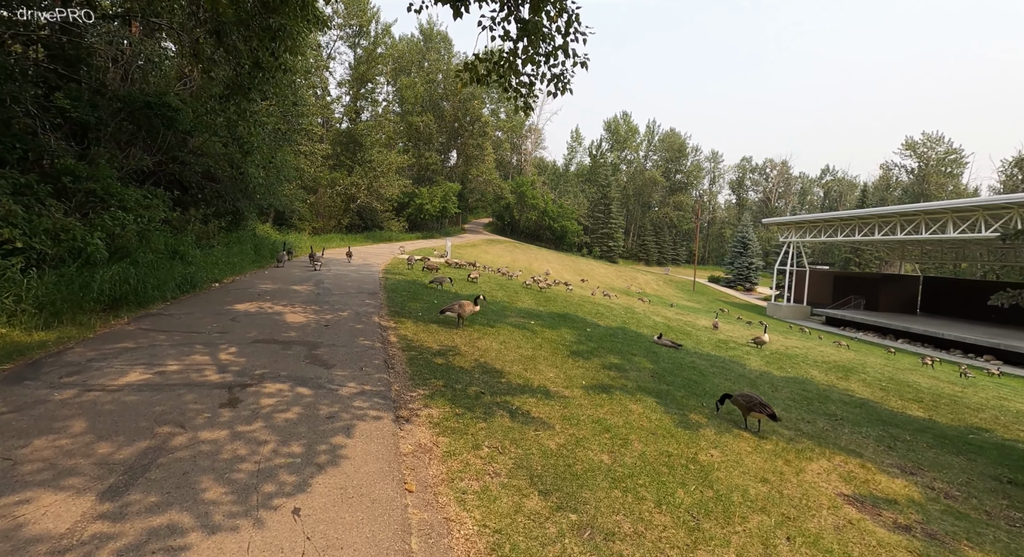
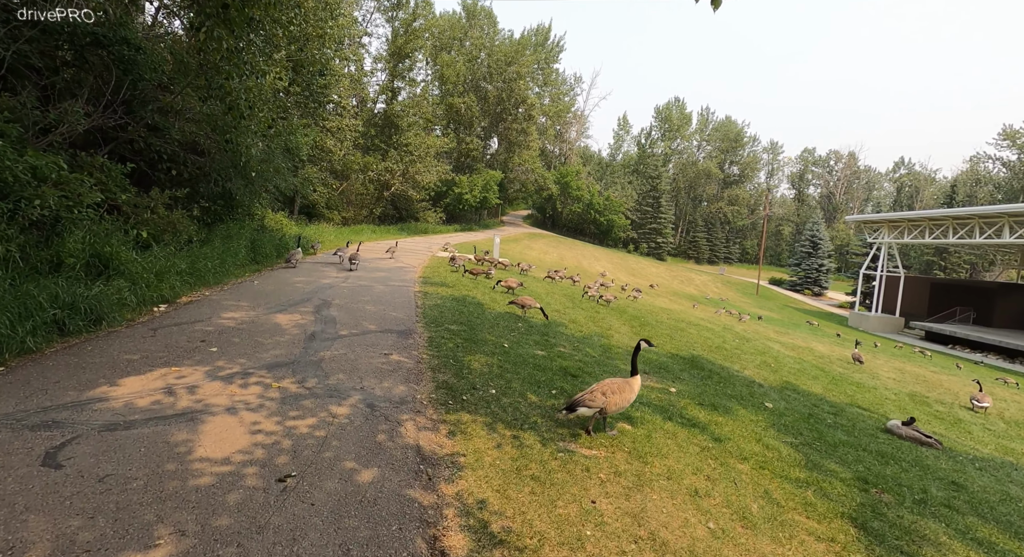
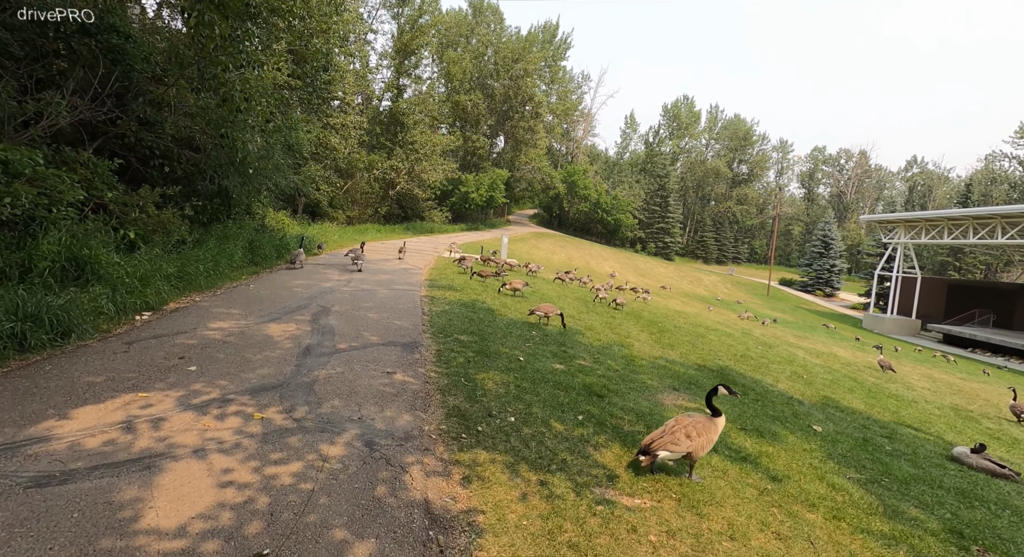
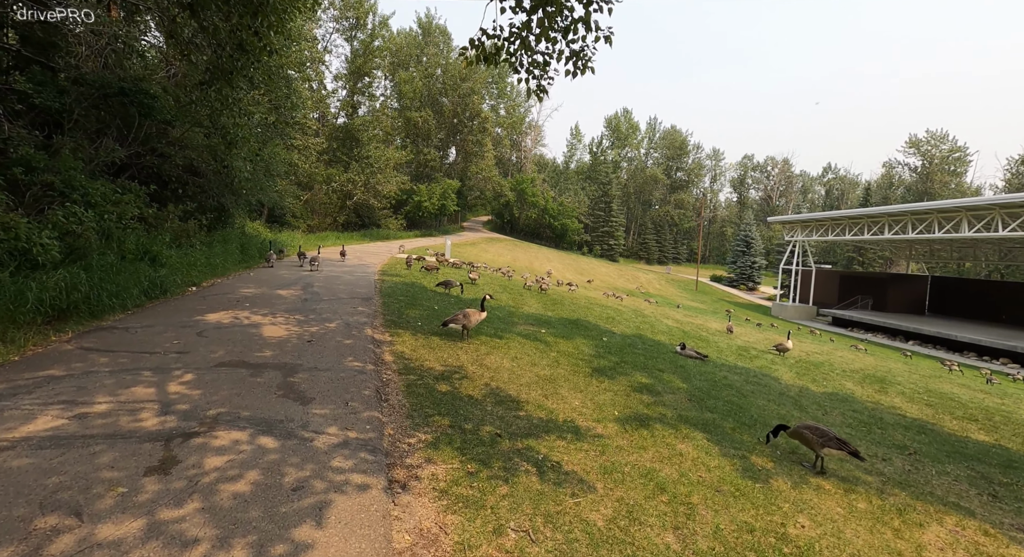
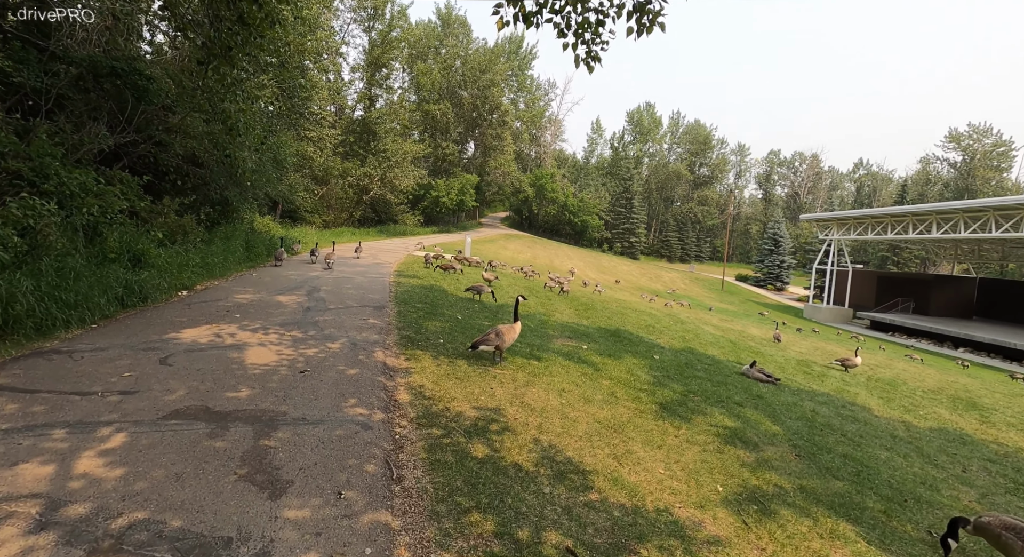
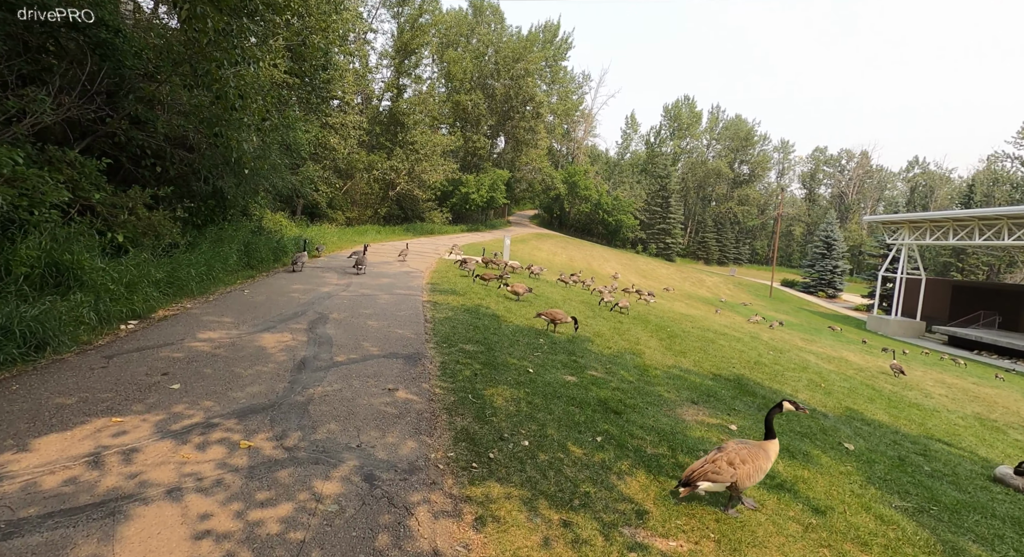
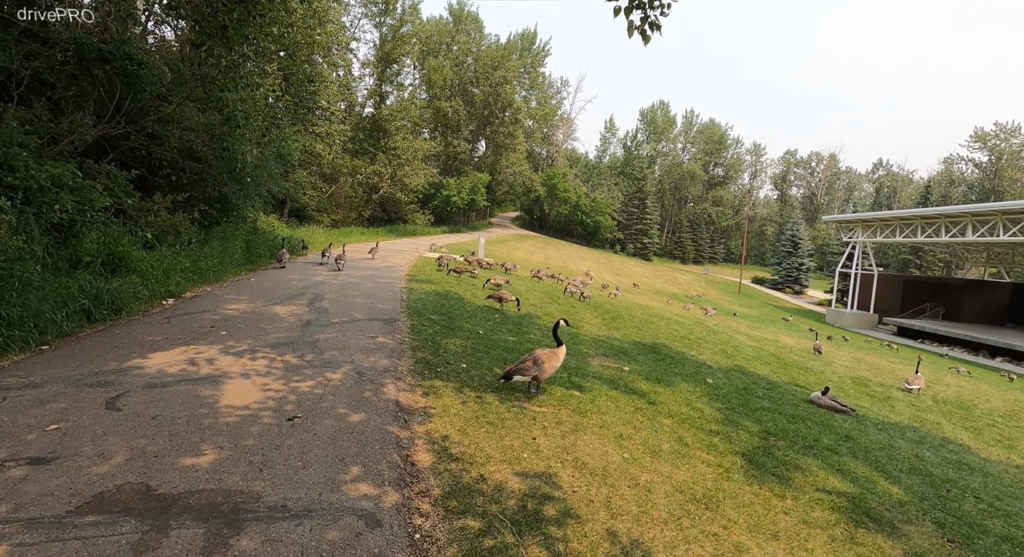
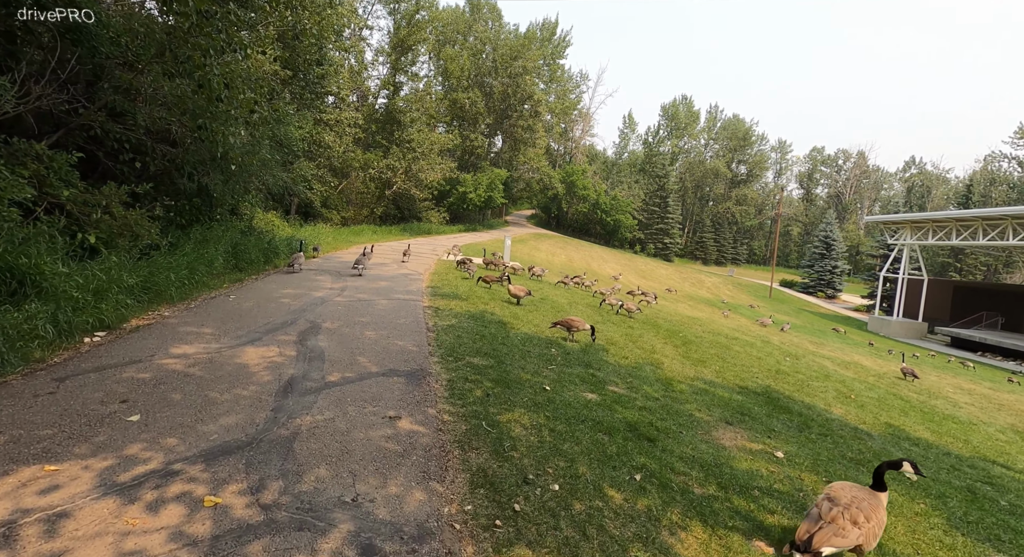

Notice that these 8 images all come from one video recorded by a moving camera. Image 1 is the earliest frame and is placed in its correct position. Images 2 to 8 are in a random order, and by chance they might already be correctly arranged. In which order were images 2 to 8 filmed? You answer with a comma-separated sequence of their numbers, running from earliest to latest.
4, 5, 7, 2, 3, 6, 8
